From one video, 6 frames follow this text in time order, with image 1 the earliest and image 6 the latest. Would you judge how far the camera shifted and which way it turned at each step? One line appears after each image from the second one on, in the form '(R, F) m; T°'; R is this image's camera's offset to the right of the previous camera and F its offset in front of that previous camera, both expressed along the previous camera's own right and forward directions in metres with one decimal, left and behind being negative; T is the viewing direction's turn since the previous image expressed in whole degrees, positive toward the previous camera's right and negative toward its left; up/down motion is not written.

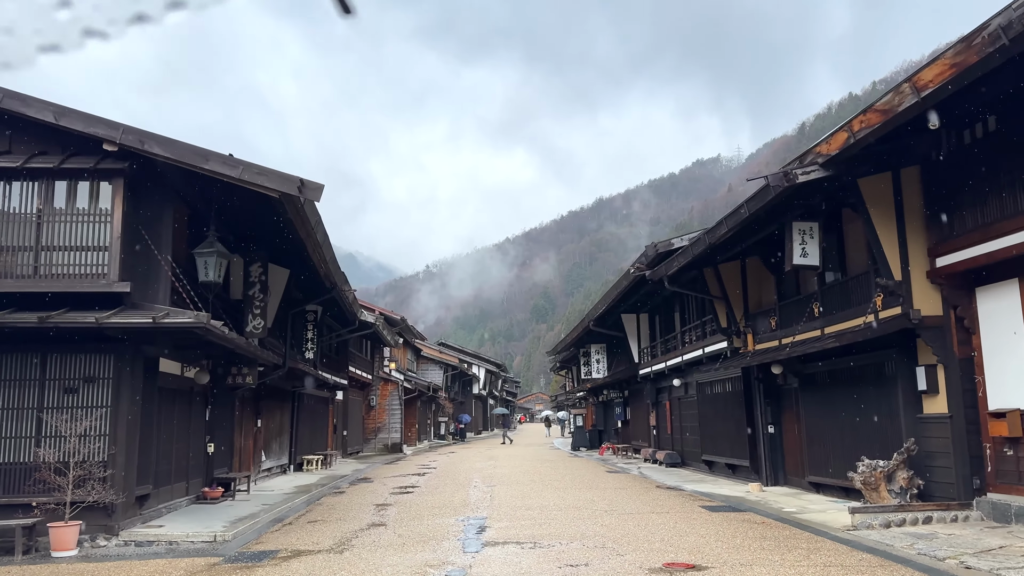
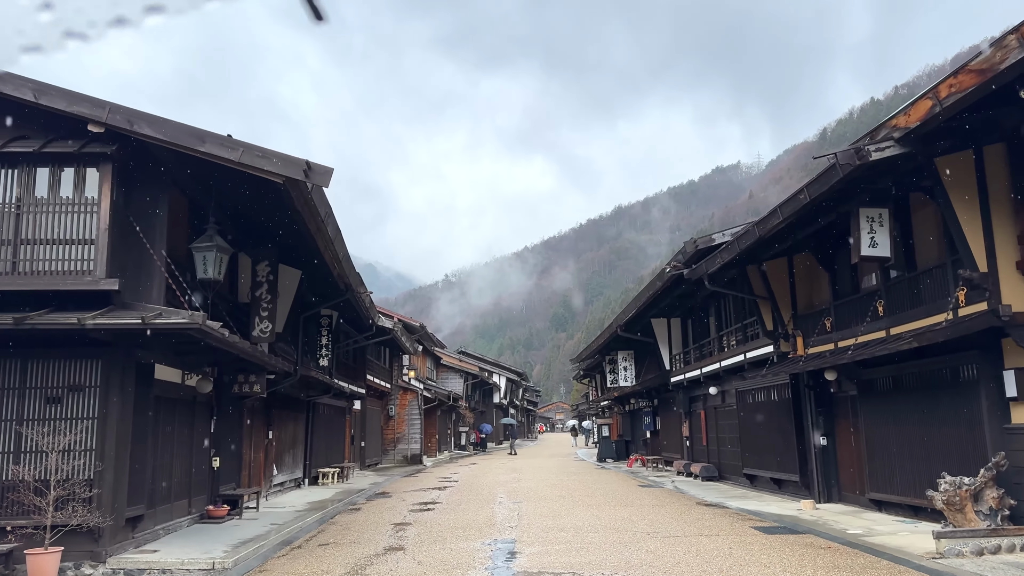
(-0.1, +1.0) m; -1°
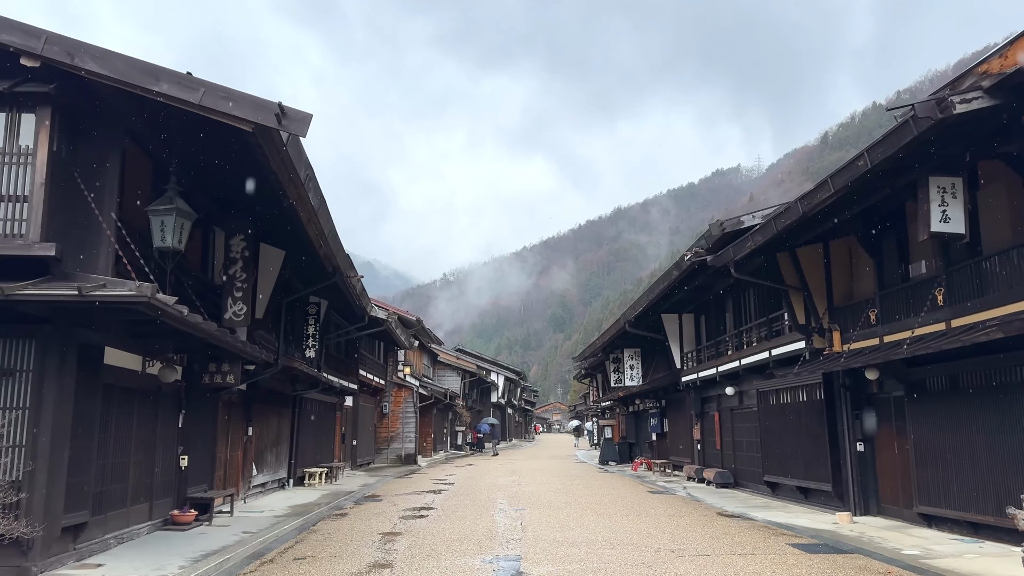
(-0.1, +1.2) m; 0°
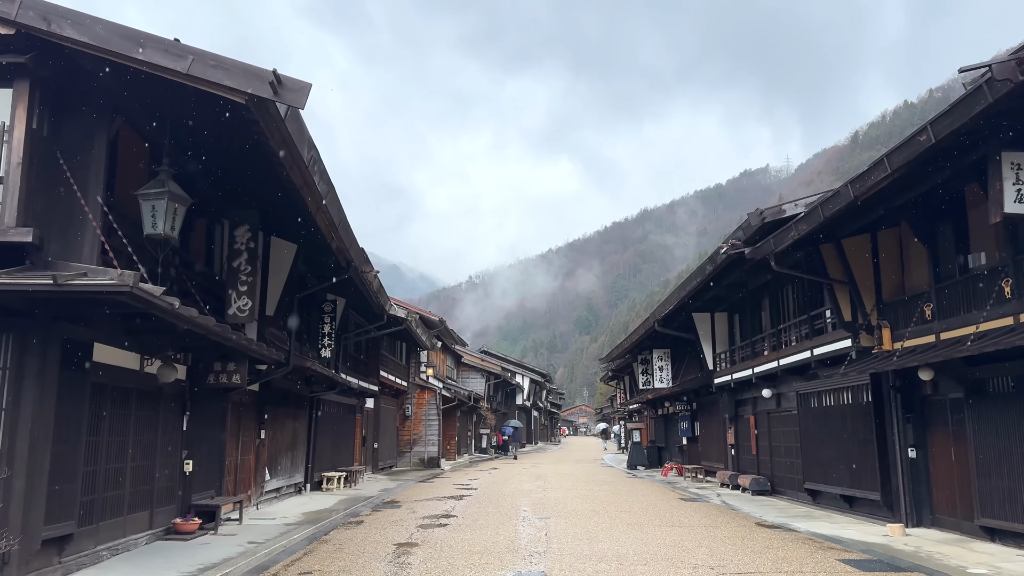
(0.0, +0.7) m; -2°
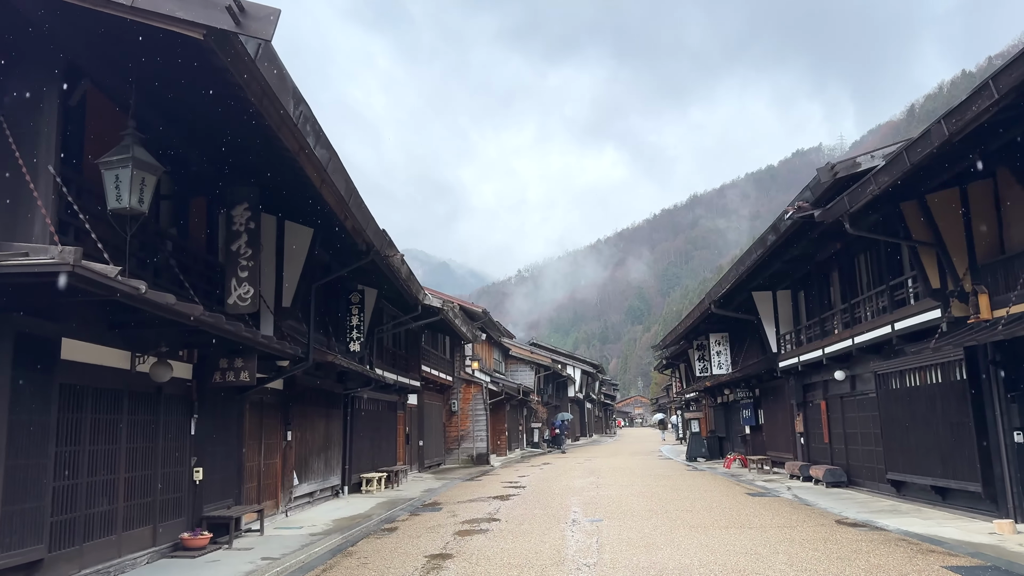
(+0.1, +1.1) m; -4°
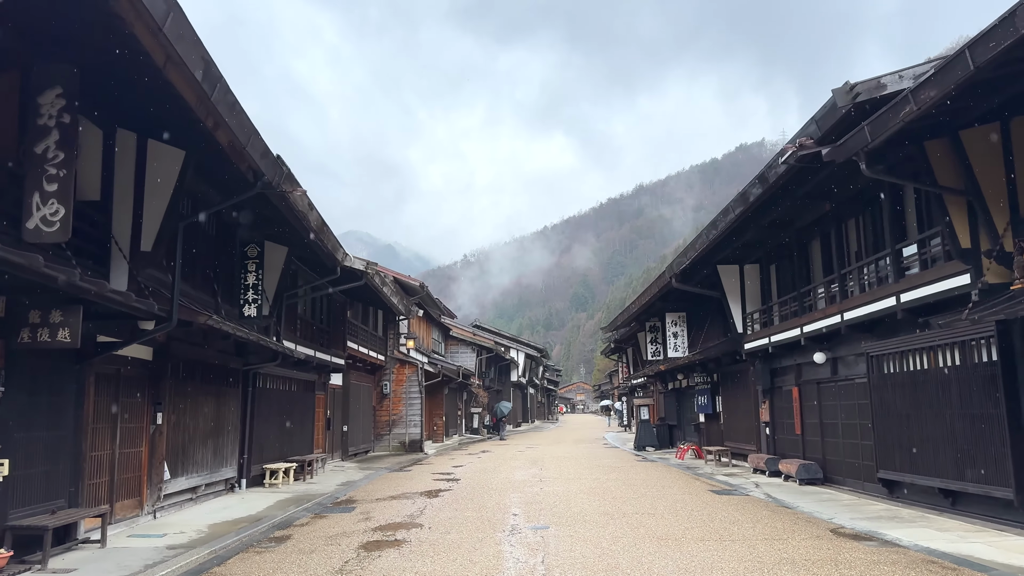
(+0.2, +2.1) m; +4°
